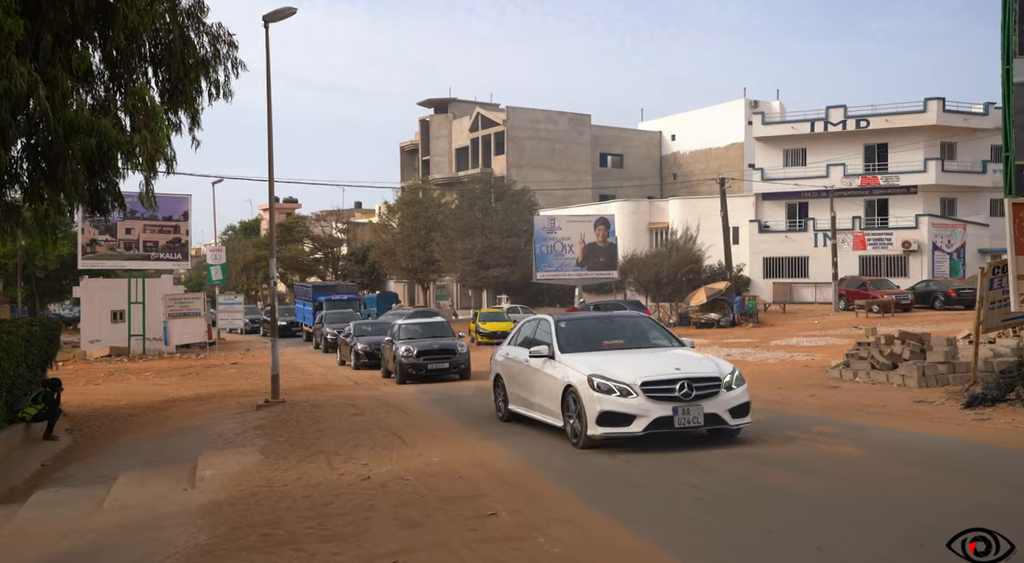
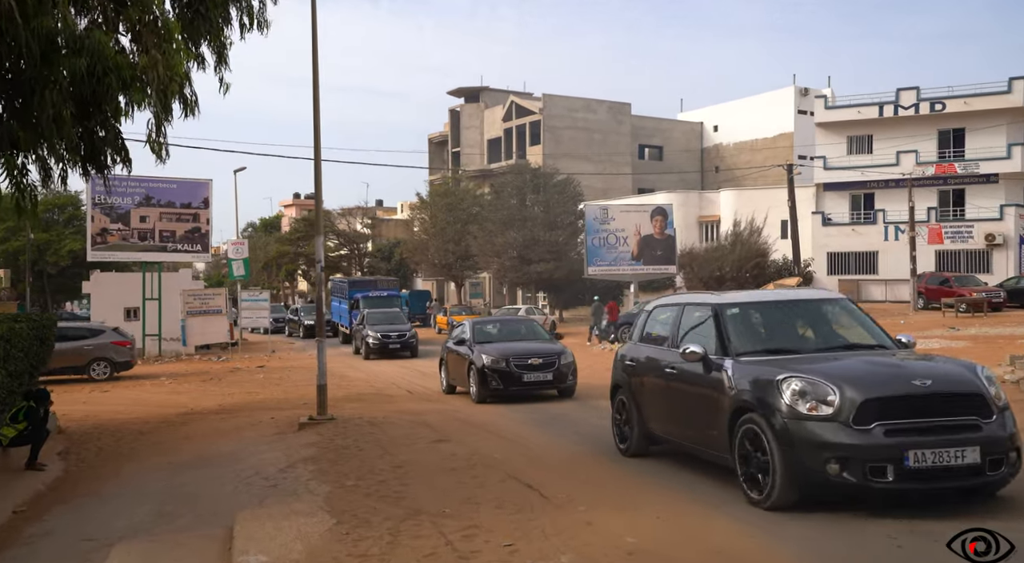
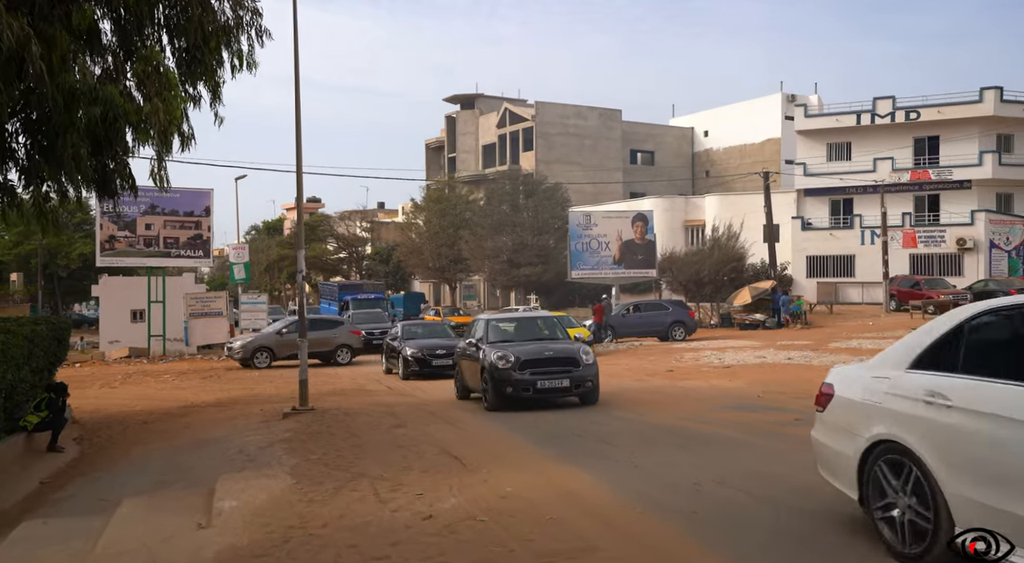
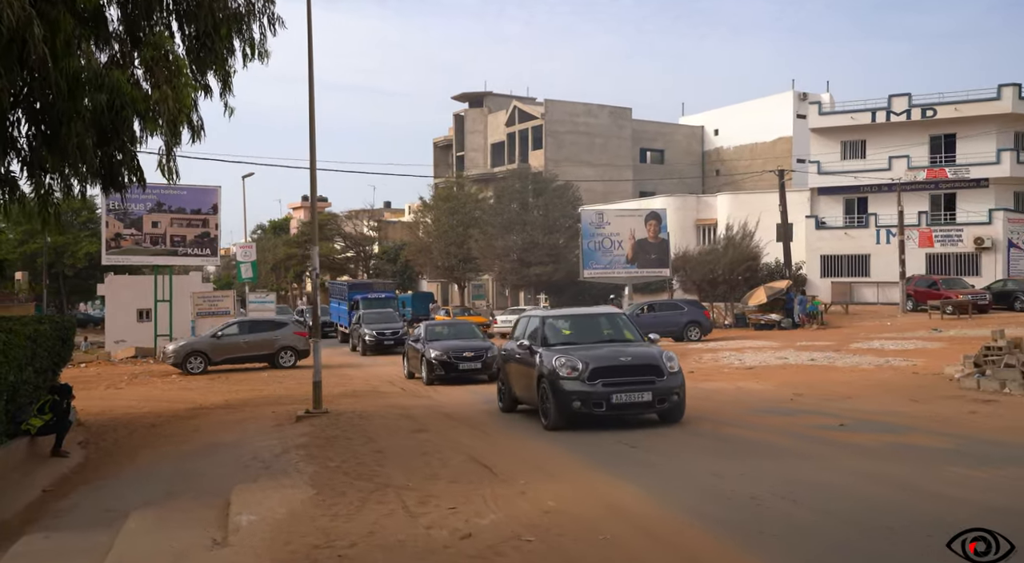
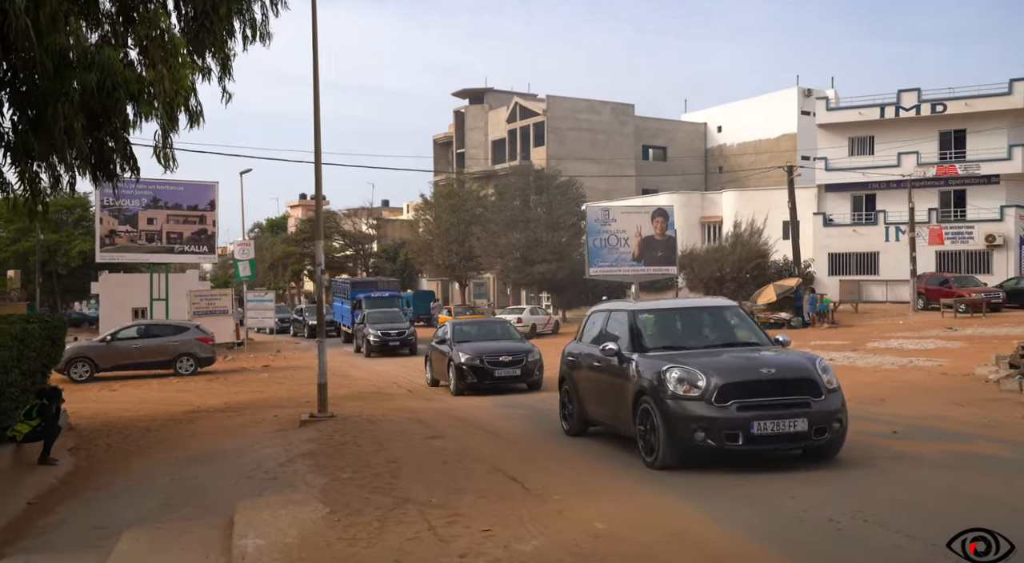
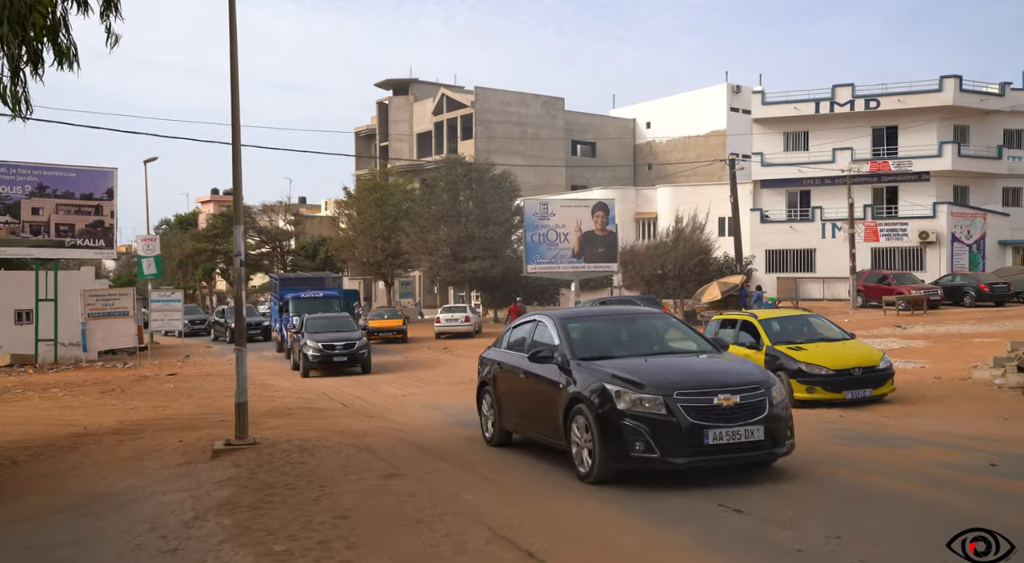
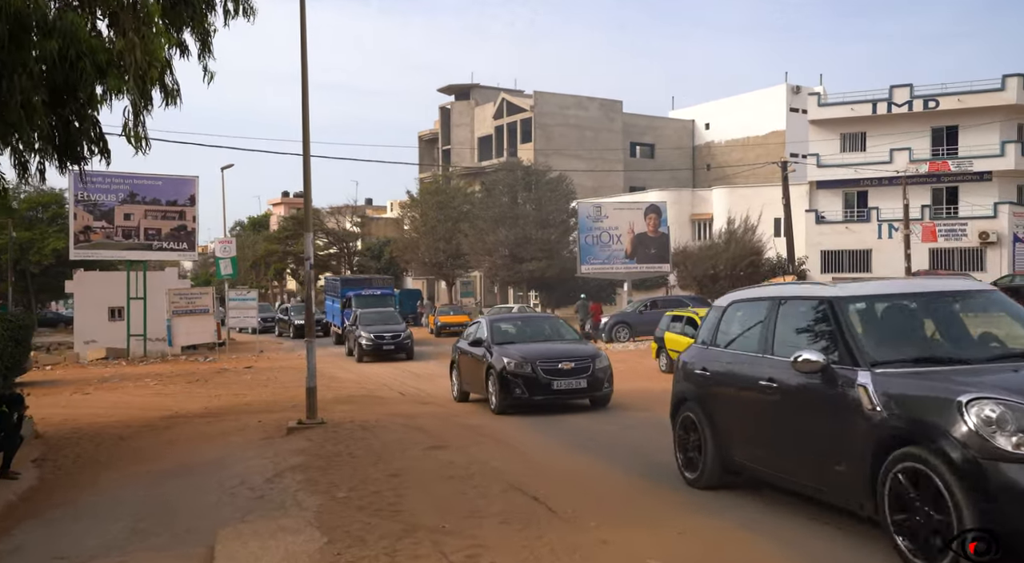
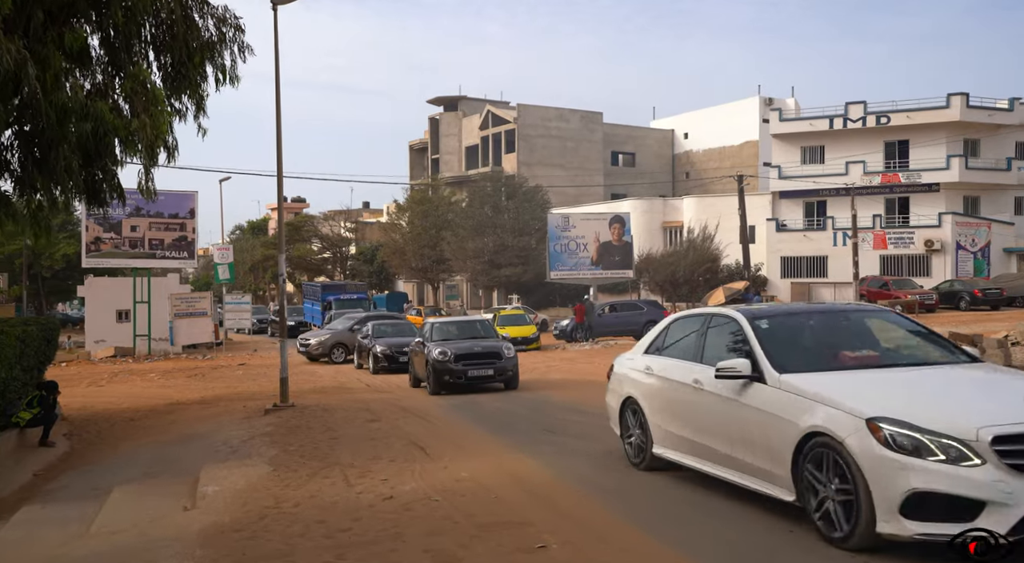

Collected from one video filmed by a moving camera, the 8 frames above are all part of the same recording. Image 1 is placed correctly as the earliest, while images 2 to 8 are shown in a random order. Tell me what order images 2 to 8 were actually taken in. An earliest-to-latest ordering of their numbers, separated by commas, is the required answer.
8, 3, 4, 5, 2, 7, 6
